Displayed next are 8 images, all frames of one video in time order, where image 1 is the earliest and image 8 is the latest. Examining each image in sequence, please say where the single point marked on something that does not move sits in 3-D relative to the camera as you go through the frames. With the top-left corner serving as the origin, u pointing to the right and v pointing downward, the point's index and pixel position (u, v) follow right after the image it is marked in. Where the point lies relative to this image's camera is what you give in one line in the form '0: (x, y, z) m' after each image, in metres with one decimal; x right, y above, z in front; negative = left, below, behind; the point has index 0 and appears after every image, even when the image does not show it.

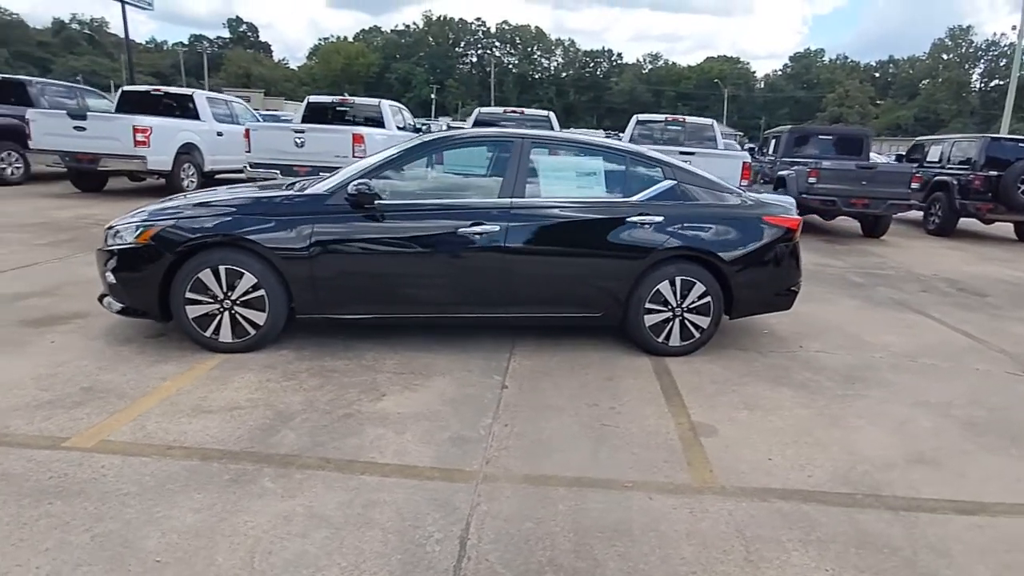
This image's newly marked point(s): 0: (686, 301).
0: (+1.4, -0.1, +5.0) m
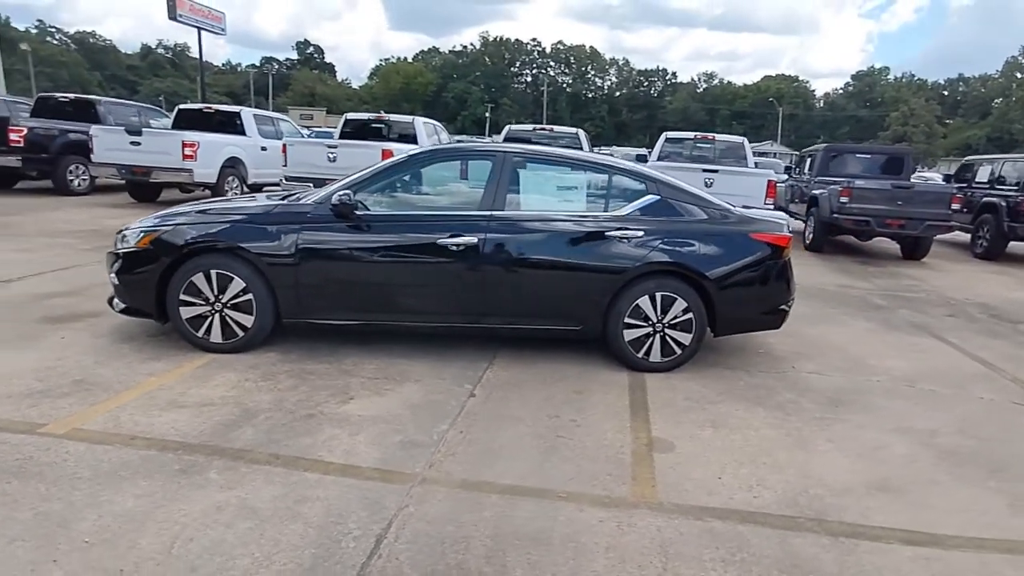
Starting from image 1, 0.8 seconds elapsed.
0: (+1.2, -0.2, +5.0) m
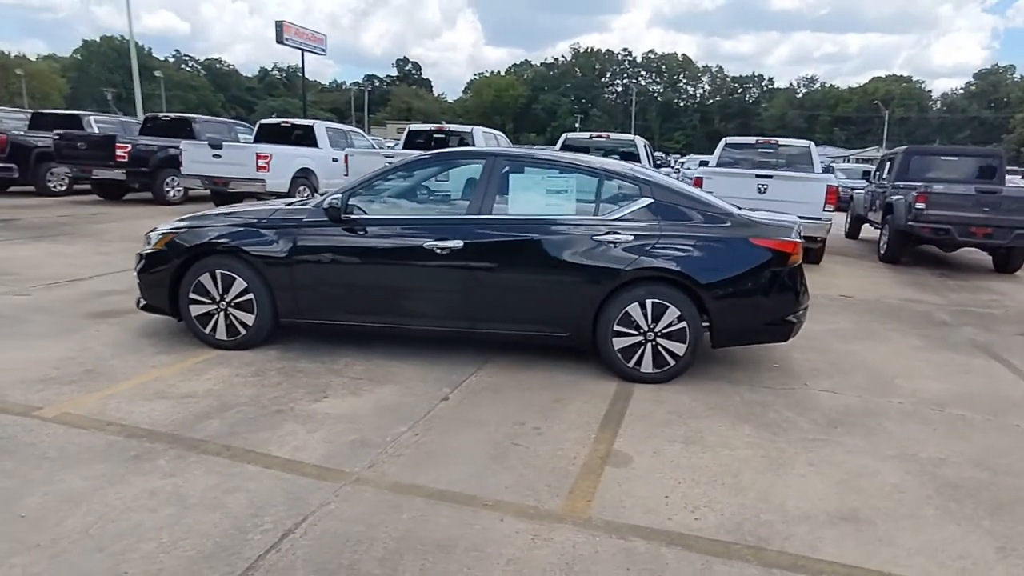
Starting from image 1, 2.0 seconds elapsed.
0: (+1.1, -0.3, +4.7) m
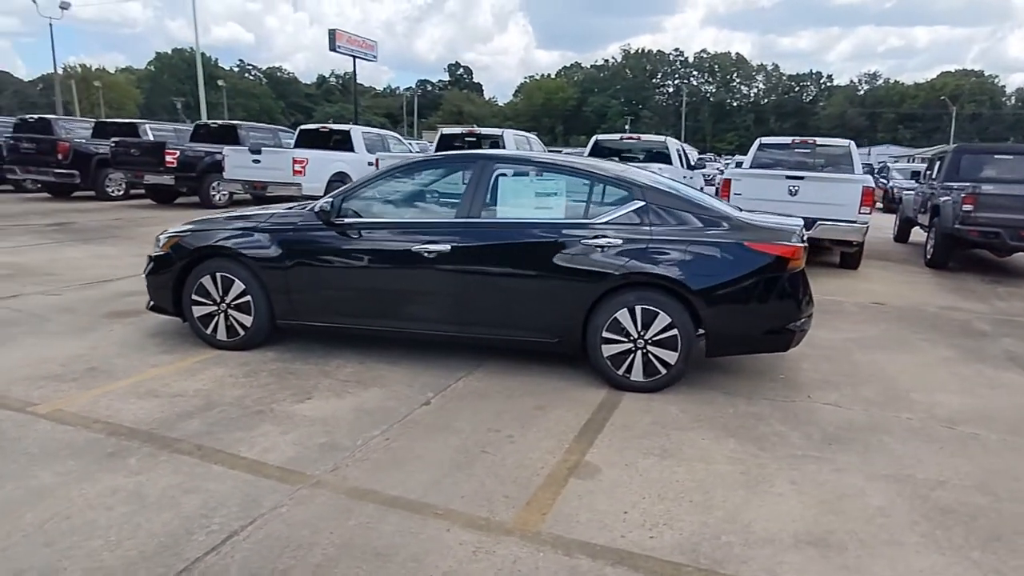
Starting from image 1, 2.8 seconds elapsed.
0: (+1.0, -0.3, +4.6) m
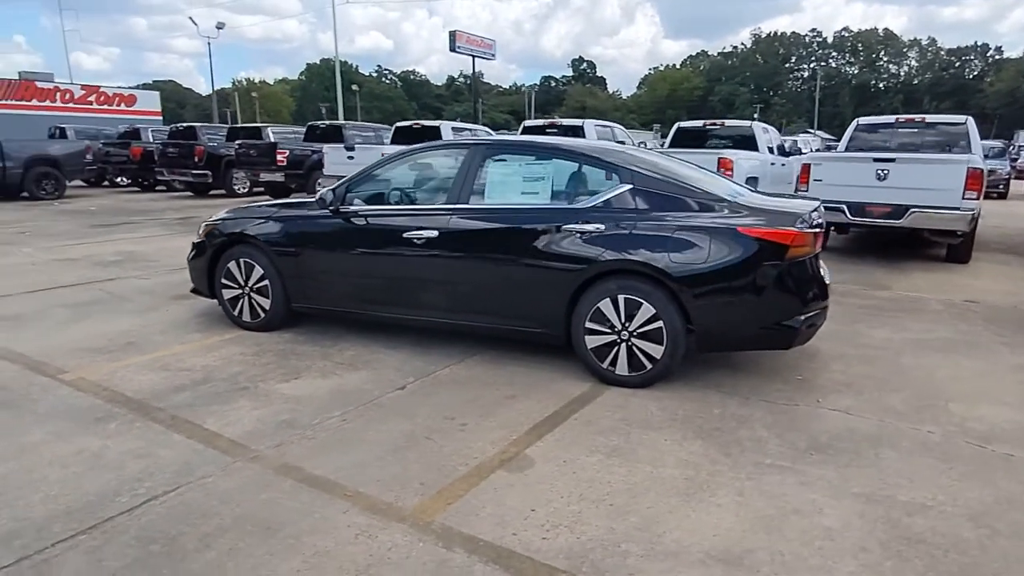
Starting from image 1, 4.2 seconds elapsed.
0: (+0.8, -0.2, +4.2) m
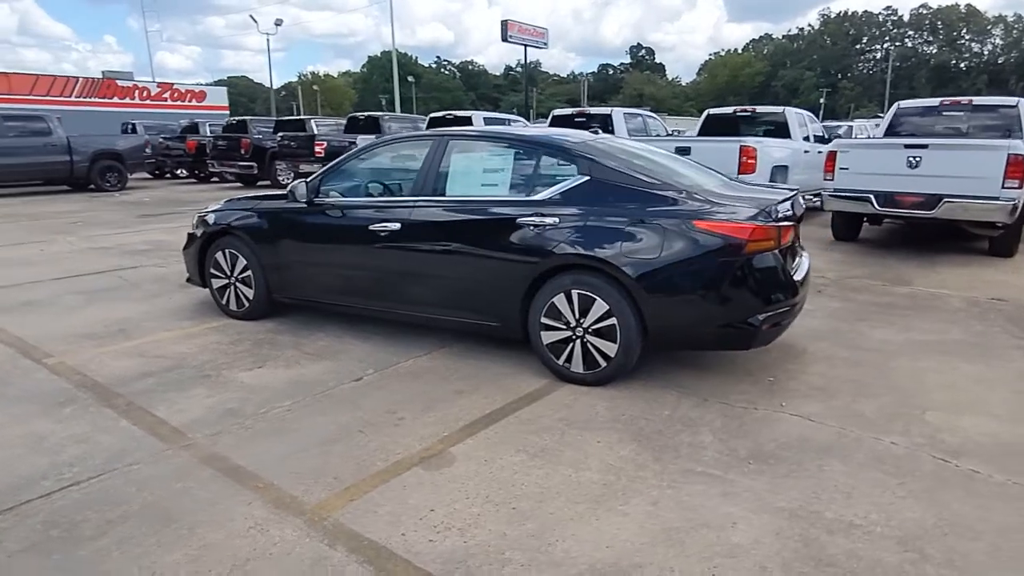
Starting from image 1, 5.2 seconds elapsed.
0: (+0.5, -0.2, +4.1) m
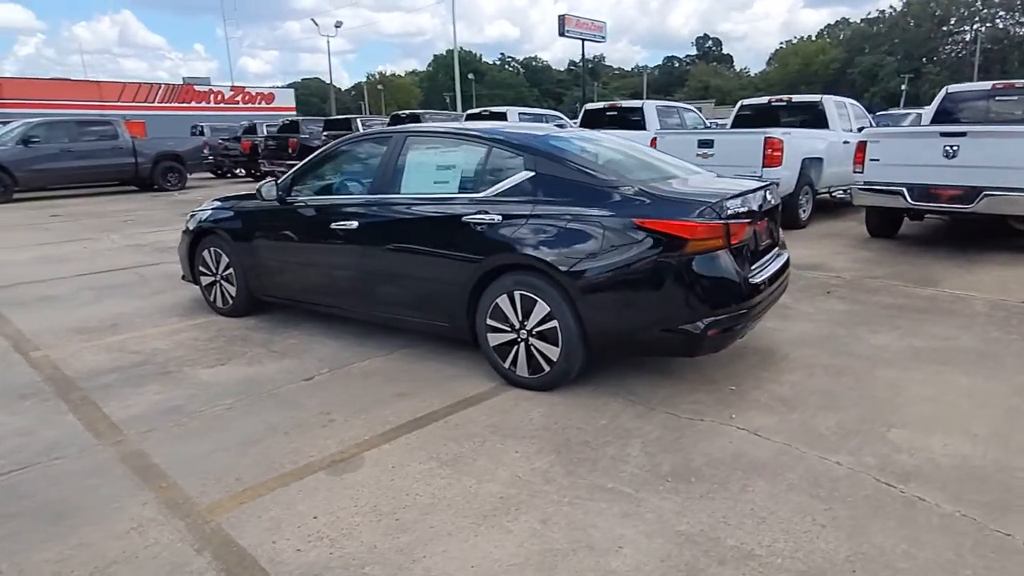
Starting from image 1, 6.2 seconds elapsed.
0: (+0.1, -0.2, +3.9) m
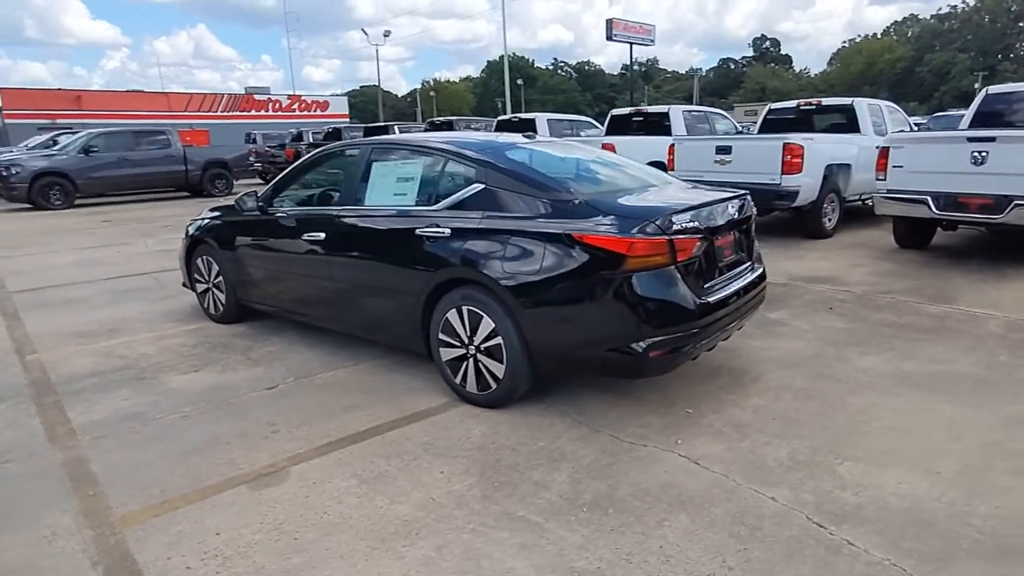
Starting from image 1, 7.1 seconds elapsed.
0: (-0.2, -0.3, +3.8) m
